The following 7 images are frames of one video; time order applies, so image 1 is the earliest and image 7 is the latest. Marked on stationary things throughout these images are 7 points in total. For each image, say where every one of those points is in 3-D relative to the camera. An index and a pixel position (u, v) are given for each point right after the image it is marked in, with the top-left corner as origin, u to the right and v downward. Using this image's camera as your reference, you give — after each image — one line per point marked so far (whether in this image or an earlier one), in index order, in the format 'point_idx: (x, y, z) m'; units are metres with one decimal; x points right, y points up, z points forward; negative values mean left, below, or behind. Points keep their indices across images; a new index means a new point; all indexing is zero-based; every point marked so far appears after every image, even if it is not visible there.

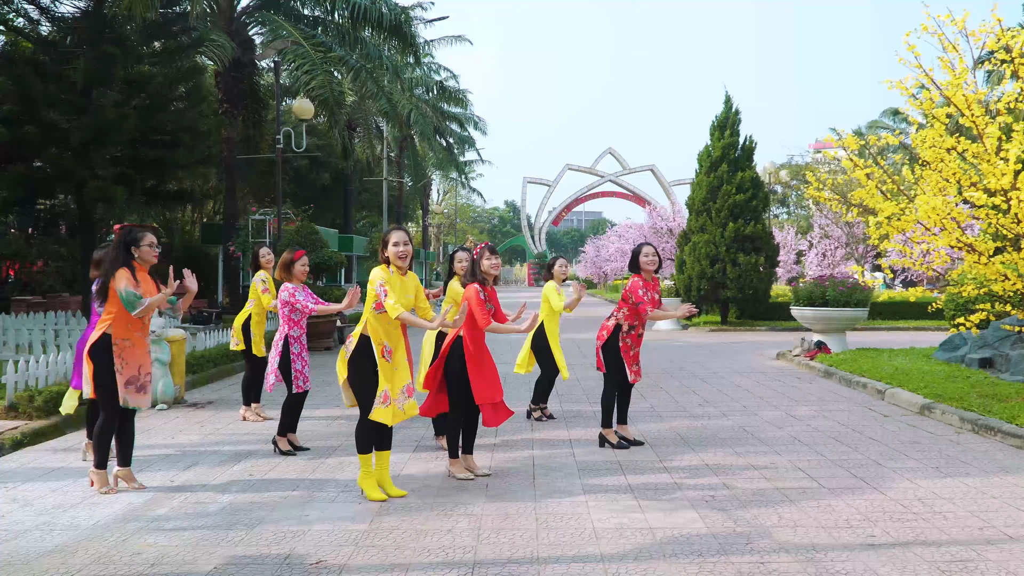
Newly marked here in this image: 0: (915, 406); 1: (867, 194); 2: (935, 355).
0: (+4.0, -1.2, +8.1) m
1: (+3.8, +1.0, +8.7) m
2: (+5.6, -0.9, +10.9) m
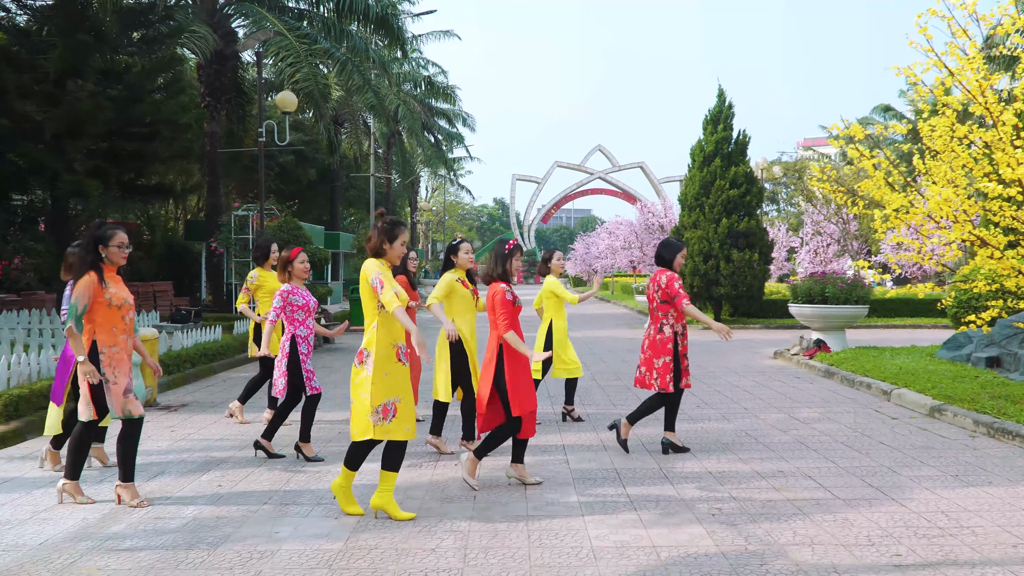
0: (+3.9, -1.1, +7.7) m
1: (+3.7, +1.0, +8.3) m
2: (+5.5, -0.8, +10.6) m
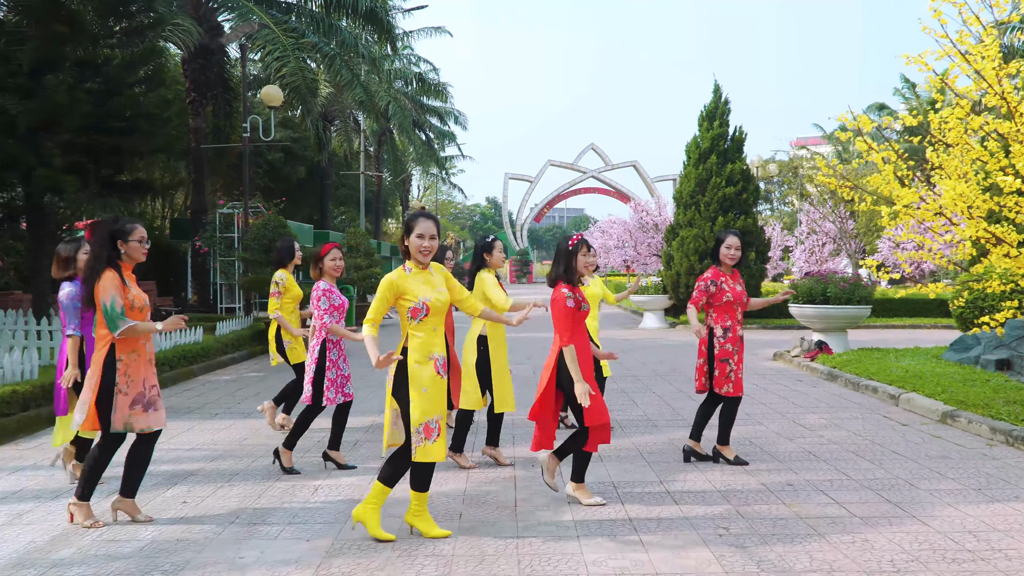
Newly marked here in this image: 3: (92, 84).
0: (+3.8, -1.1, +7.4) m
1: (+3.6, +1.0, +7.9) m
2: (+5.4, -0.8, +10.2) m
3: (-6.7, +3.2, +13.0) m
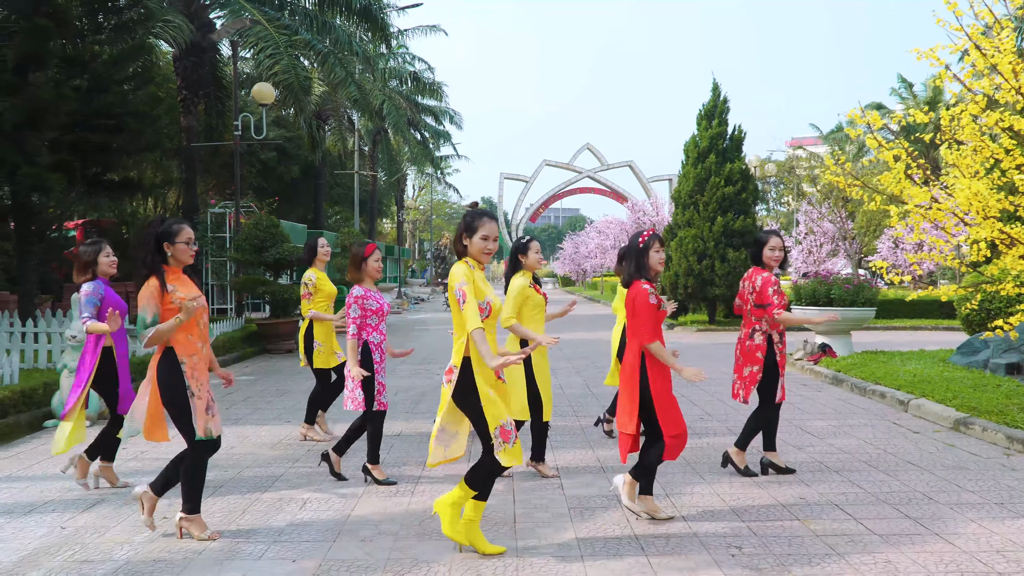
0: (+3.8, -1.1, +7.1) m
1: (+3.6, +1.0, +7.7) m
2: (+5.3, -0.9, +10.0) m
3: (-6.7, +3.2, +12.7) m
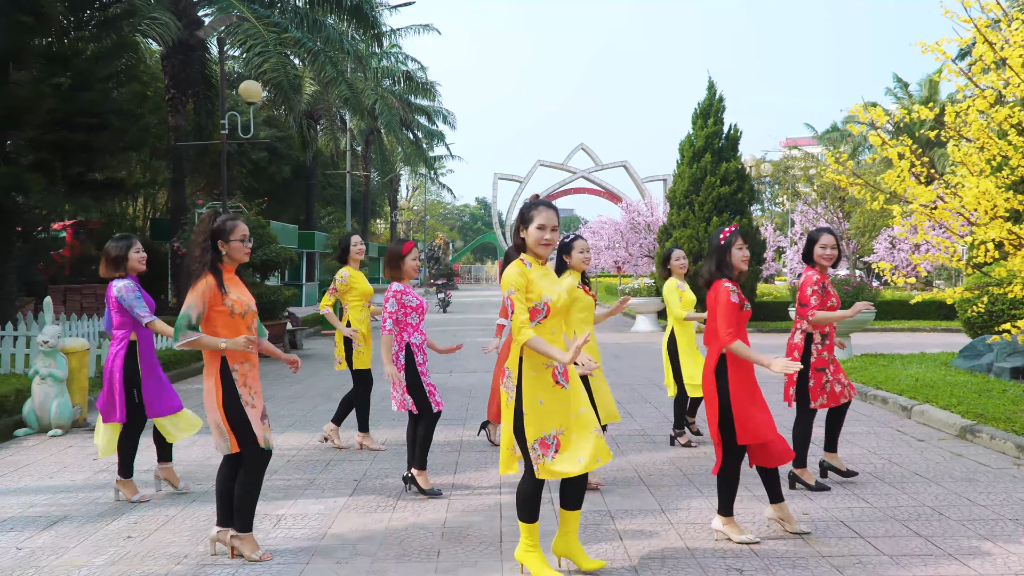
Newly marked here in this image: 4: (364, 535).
0: (+3.7, -1.2, +6.9) m
1: (+3.5, +1.0, +7.4) m
2: (+5.2, -0.9, +9.7) m
3: (-6.8, +3.2, +12.4) m
4: (-0.8, -1.4, +4.5) m
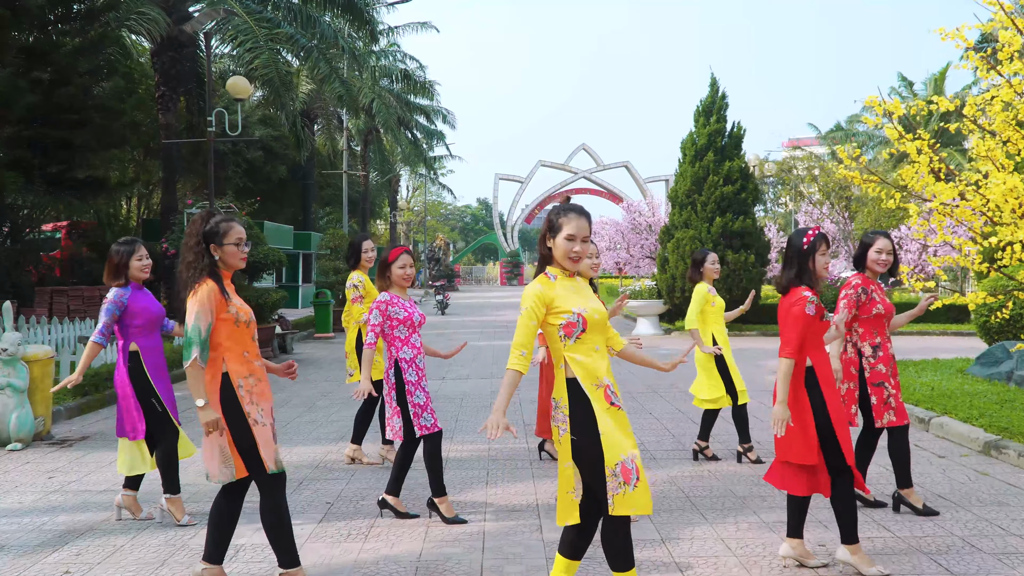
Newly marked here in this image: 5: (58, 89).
0: (+3.6, -1.2, +6.4) m
1: (+3.4, +1.0, +6.9) m
2: (+5.2, -0.9, +9.2) m
3: (-6.9, +3.1, +11.9) m
4: (-0.9, -1.4, +4.1) m
5: (-6.7, +2.9, +12.1) m
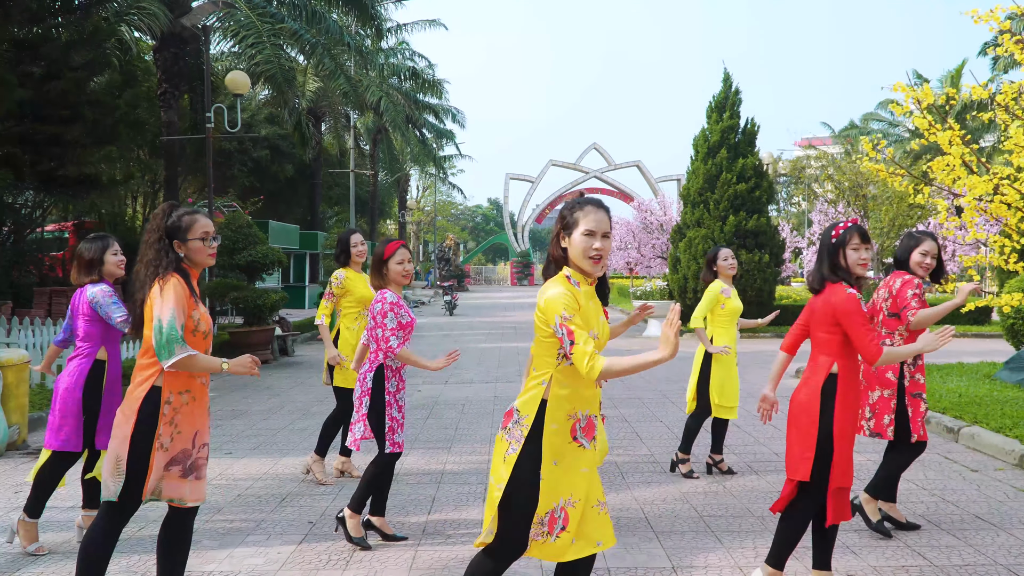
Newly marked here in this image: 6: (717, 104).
0: (+3.6, -1.2, +5.9) m
1: (+3.4, +0.9, +6.5) m
2: (+5.2, -0.9, +8.8) m
3: (-6.8, +3.1, +11.6) m
4: (-0.9, -1.4, +3.7) m
5: (-6.6, +2.9, +11.8) m
6: (+4.7, +4.2, +18.8) m
